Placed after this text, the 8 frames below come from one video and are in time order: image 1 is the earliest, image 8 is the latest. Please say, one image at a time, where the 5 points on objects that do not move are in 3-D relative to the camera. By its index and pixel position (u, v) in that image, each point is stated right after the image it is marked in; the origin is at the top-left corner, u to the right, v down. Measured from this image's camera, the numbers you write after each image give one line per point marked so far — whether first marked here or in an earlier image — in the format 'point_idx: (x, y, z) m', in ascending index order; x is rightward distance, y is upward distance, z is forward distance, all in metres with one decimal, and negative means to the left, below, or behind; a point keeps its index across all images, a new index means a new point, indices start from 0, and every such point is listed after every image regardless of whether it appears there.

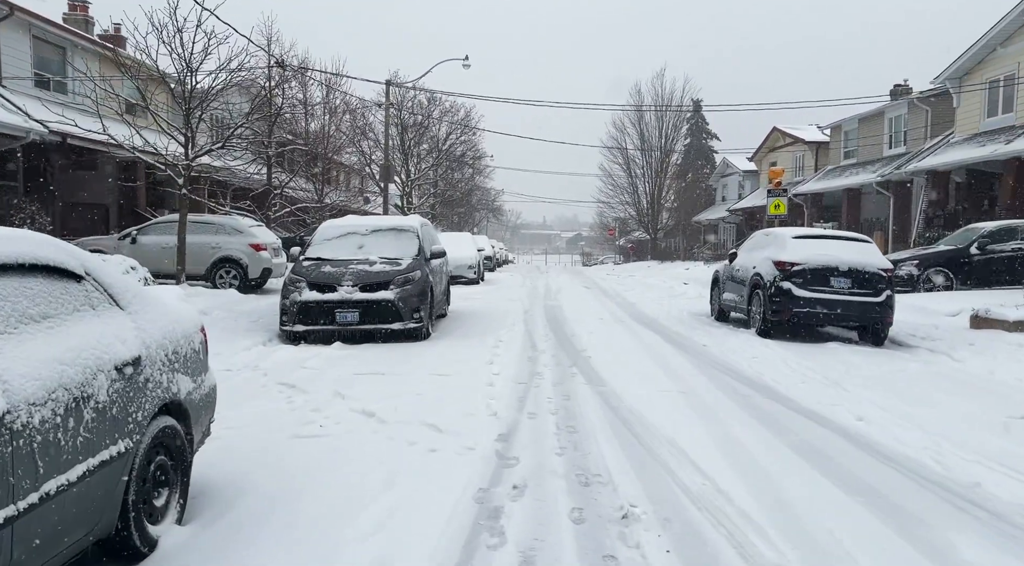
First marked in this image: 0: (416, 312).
0: (-1.2, -0.4, +9.2) m
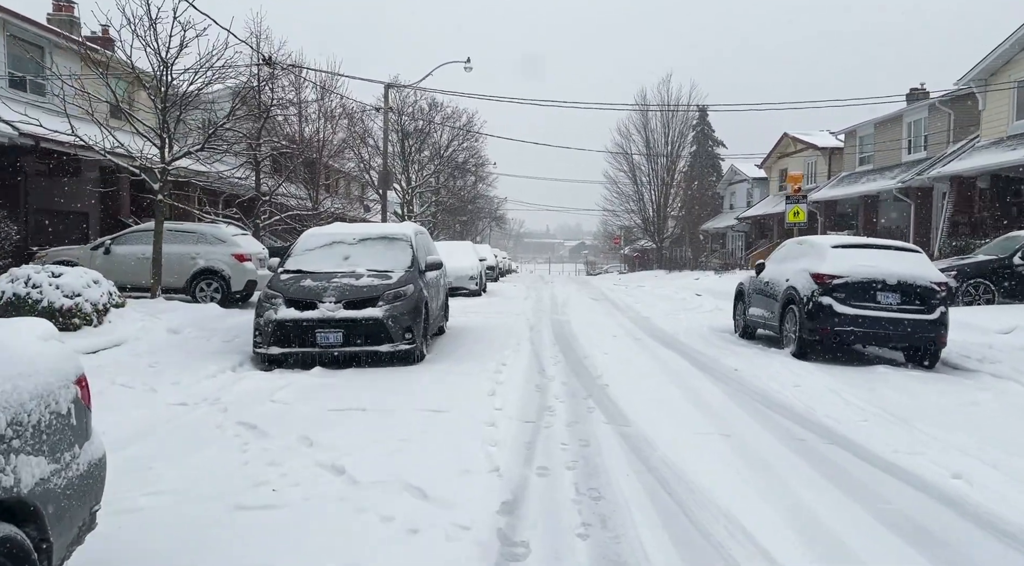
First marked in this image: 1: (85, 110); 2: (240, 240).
0: (-1.1, -0.5, +8.1) m
1: (-7.2, +2.9, +12.2) m
2: (-5.0, +0.8, +13.3) m
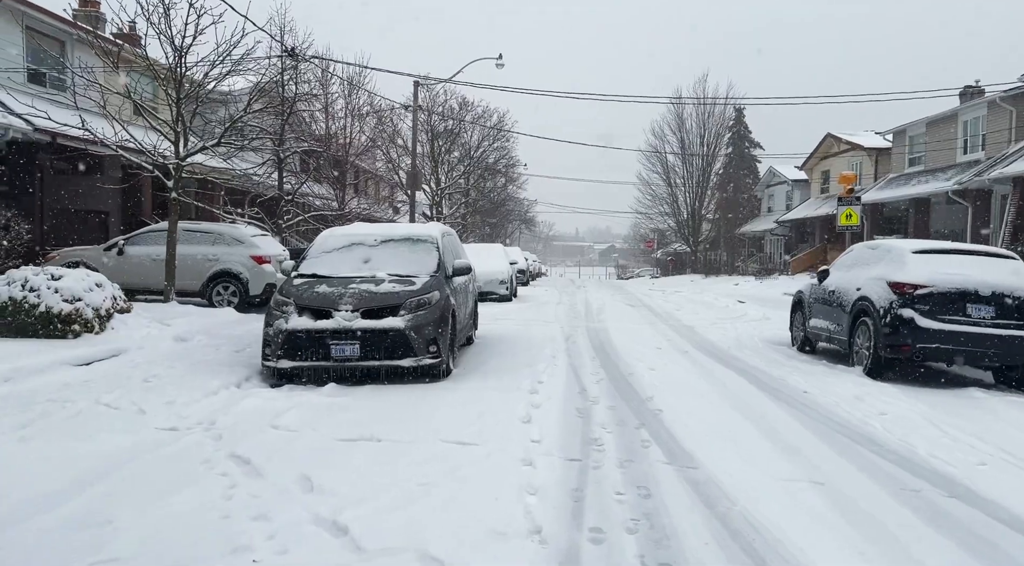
0: (-0.8, -0.6, +7.2) m
1: (-6.6, +2.9, +11.6) m
2: (-4.4, +0.7, +12.6) m
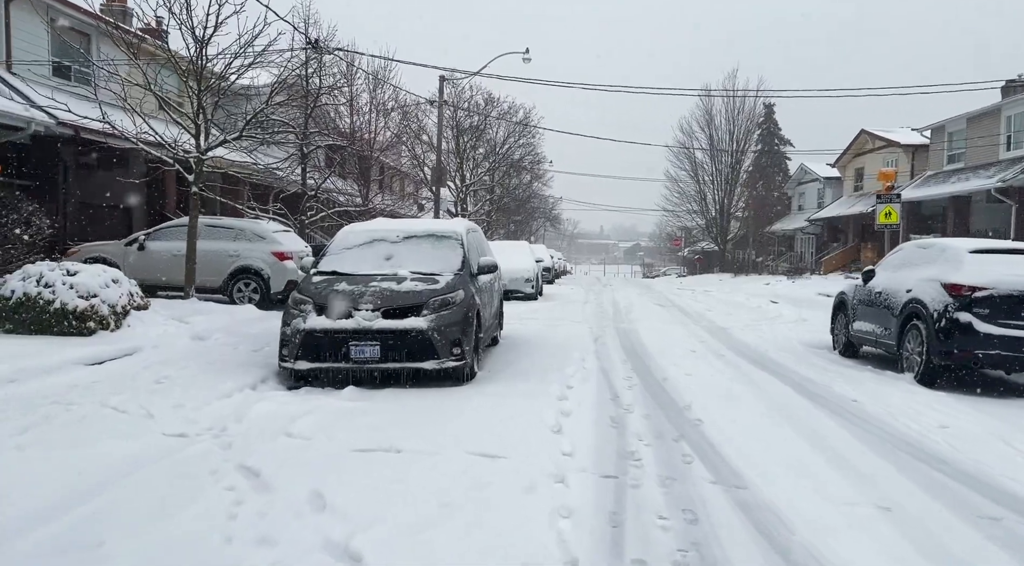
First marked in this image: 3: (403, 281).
0: (-0.5, -0.6, +6.8) m
1: (-6.2, +2.9, +11.4) m
2: (-3.9, +0.8, +12.4) m
3: (-1.1, 0.0, +7.1) m
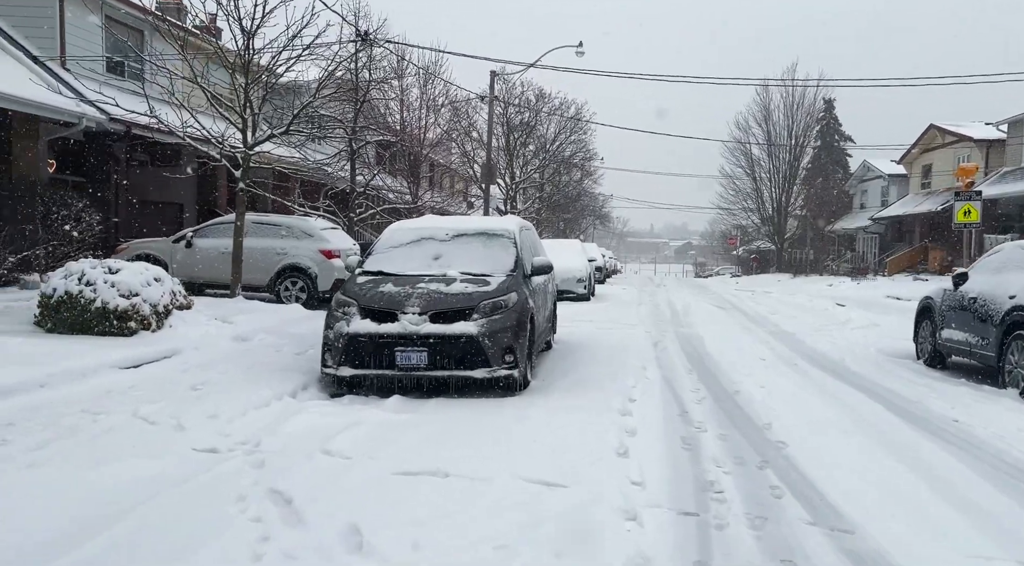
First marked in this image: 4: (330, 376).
0: (0.0, -0.6, +6.3) m
1: (-5.3, +3.0, +11.2) m
2: (-3.0, +0.8, +12.1) m
3: (-0.5, 0.0, +6.7) m
4: (-1.6, -0.8, +6.4) m
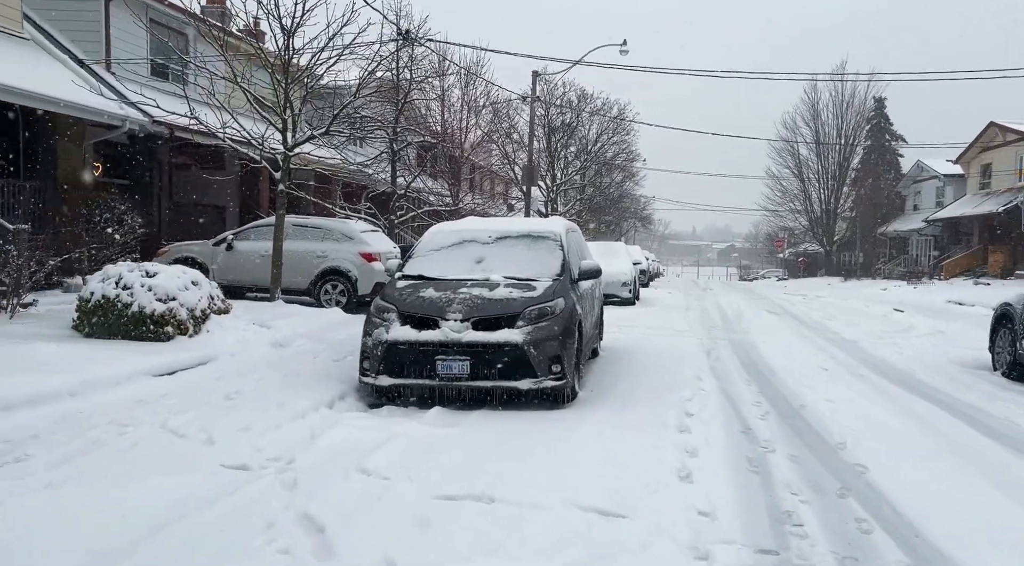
0: (+0.4, -0.6, +5.9) m
1: (-4.7, +2.9, +11.1) m
2: (-2.3, +0.7, +11.8) m
3: (-0.1, 0.0, +6.3) m
4: (-1.2, -0.9, +6.1) m
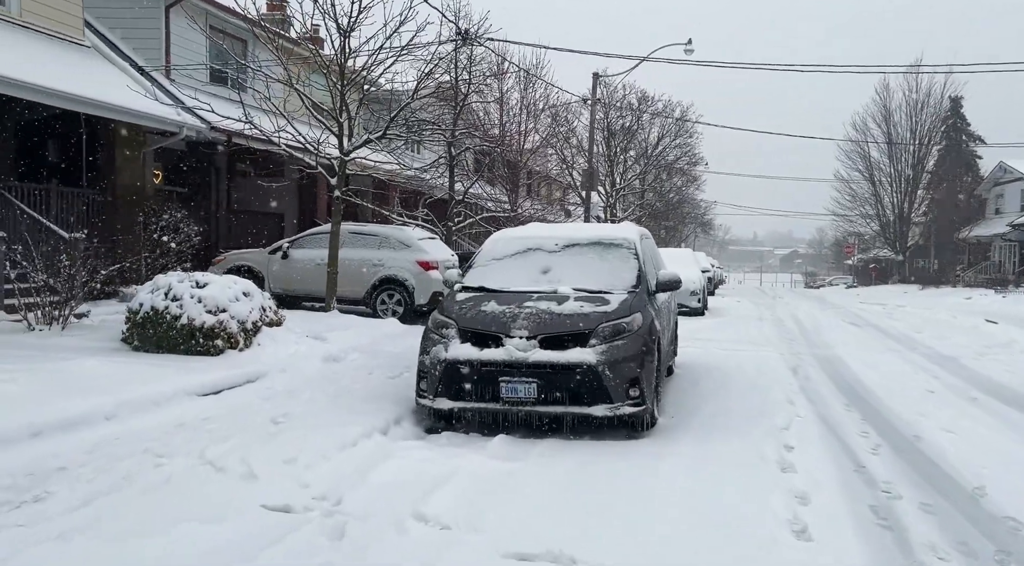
0: (+0.9, -0.7, +5.3) m
1: (-3.7, +2.8, +10.9) m
2: (-1.3, +0.6, +11.4) m
3: (+0.4, -0.1, +5.7) m
4: (-0.7, -1.0, +5.6) m
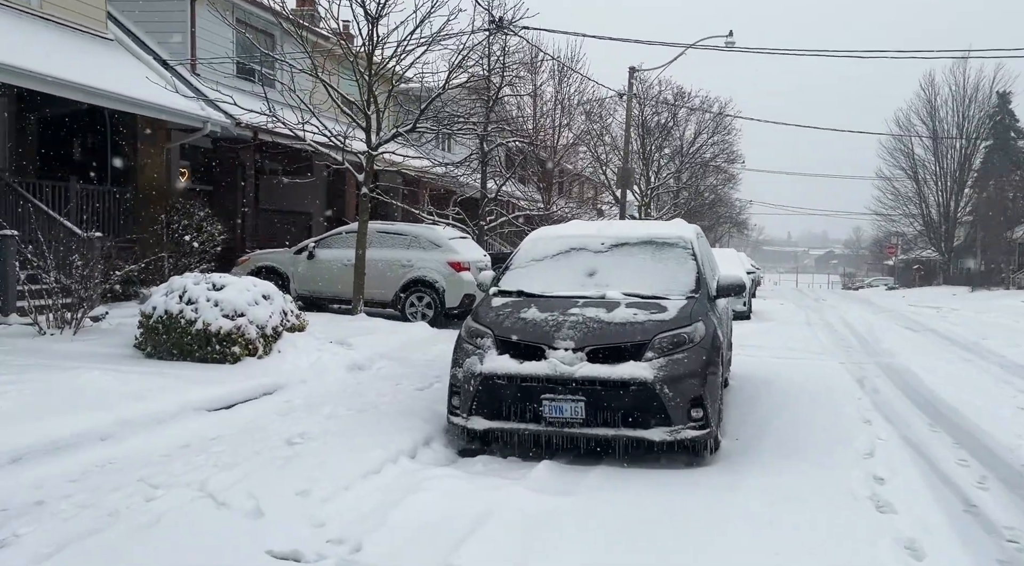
0: (+1.2, -0.8, +4.6) m
1: (-3.2, +2.8, +10.4) m
2: (-0.8, +0.6, +10.8) m
3: (+0.7, -0.2, +5.0) m
4: (-0.4, -1.0, +4.9) m
